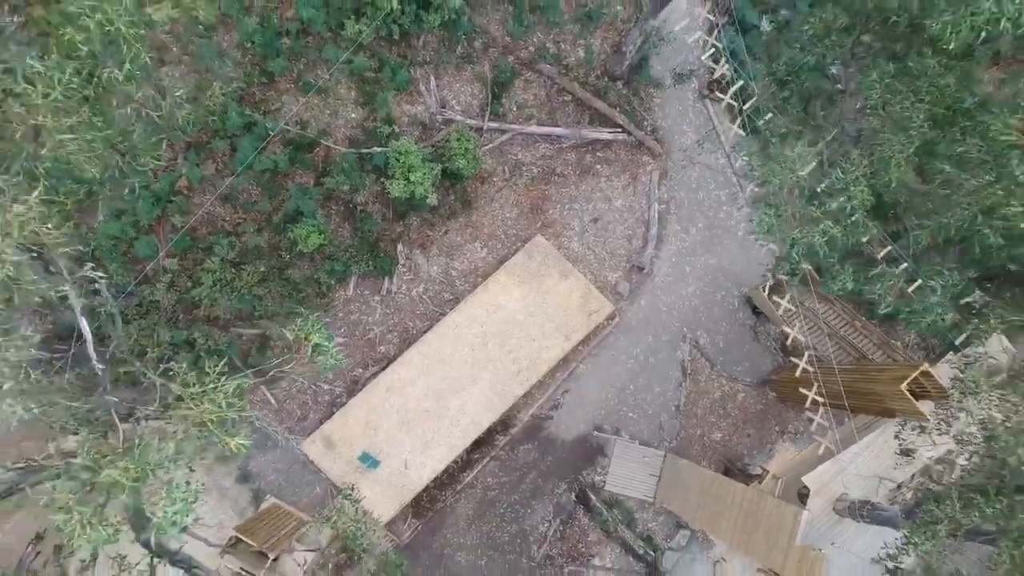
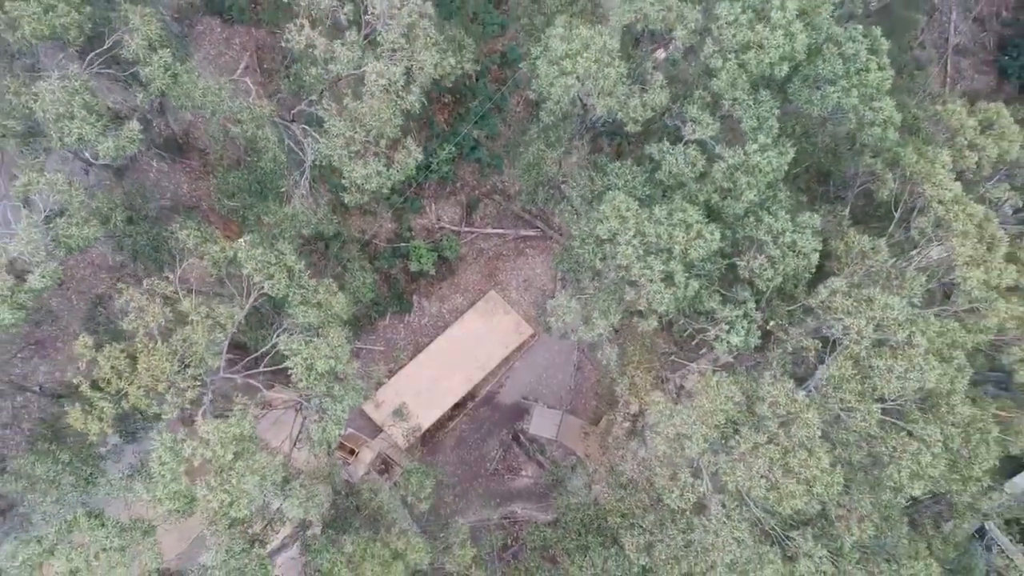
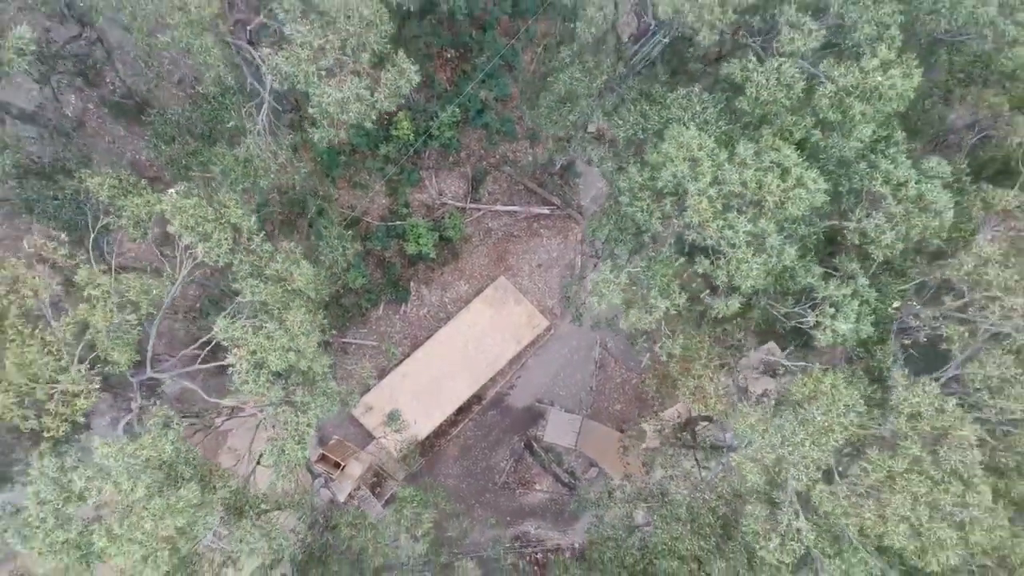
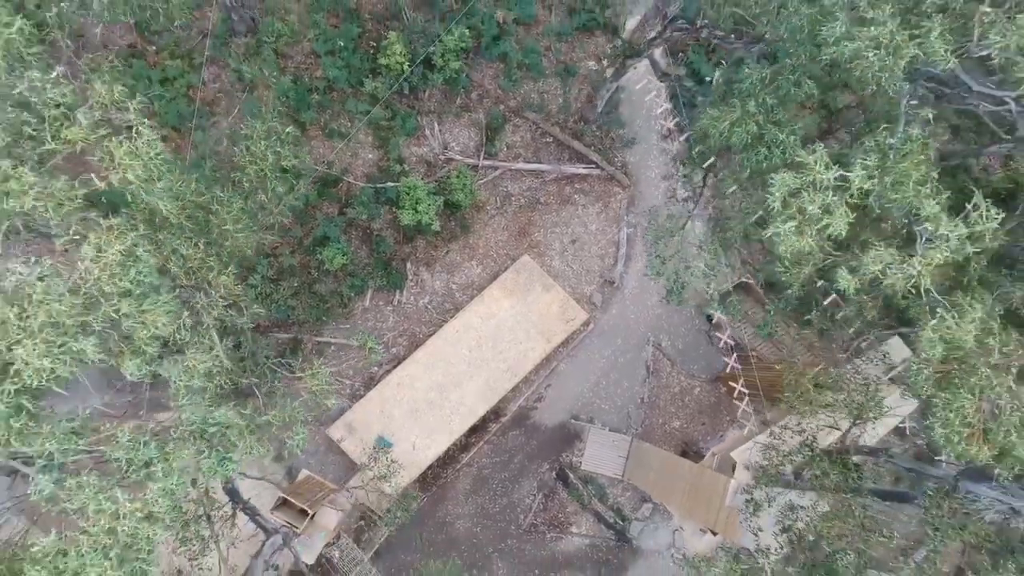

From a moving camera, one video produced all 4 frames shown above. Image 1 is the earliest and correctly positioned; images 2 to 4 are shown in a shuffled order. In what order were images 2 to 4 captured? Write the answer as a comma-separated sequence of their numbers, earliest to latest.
4, 3, 2
